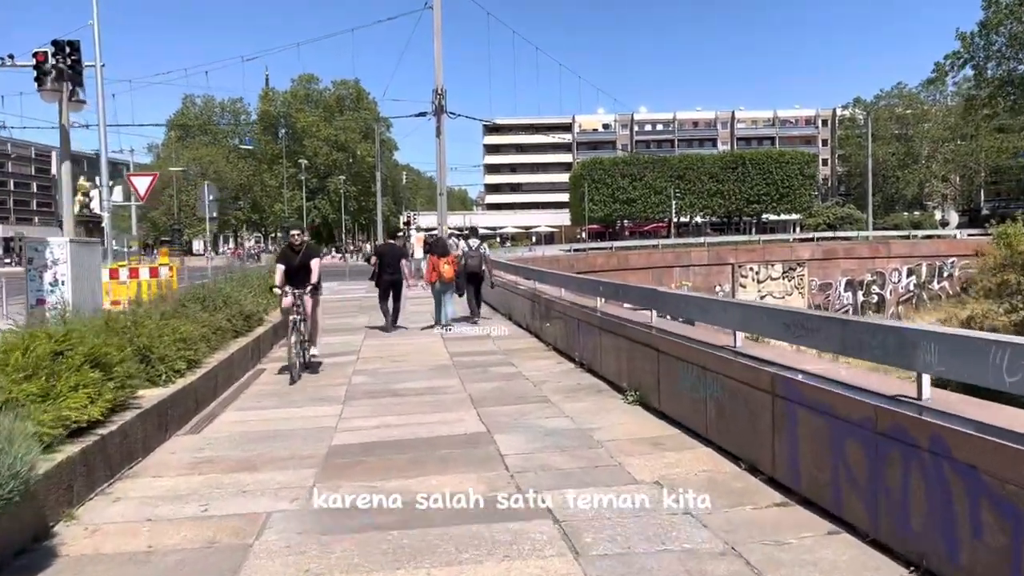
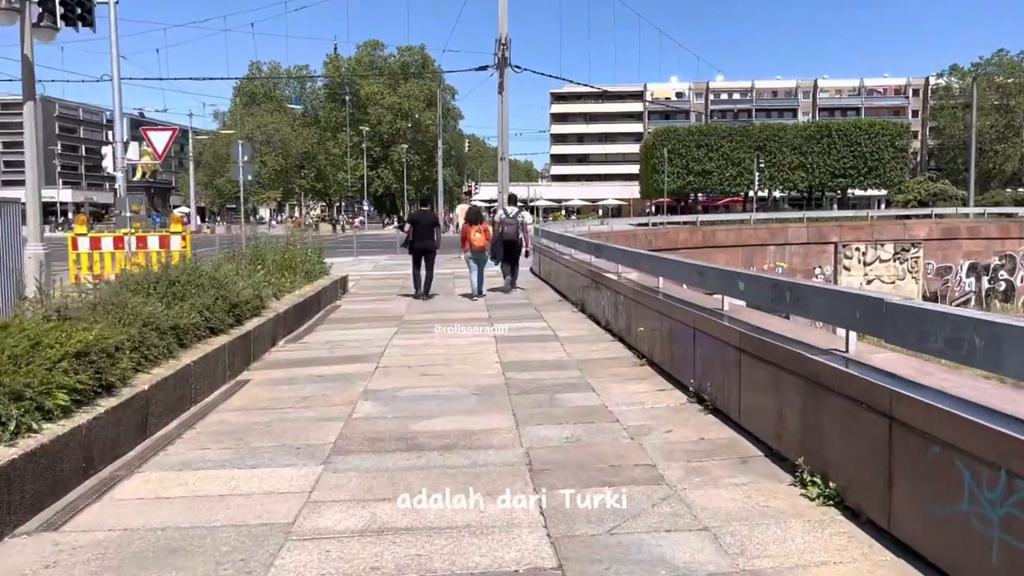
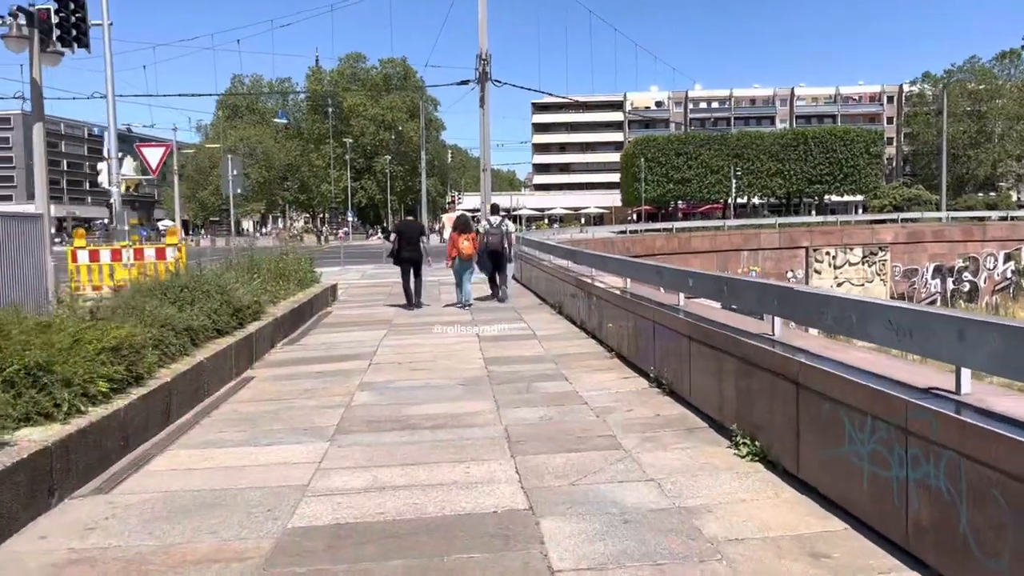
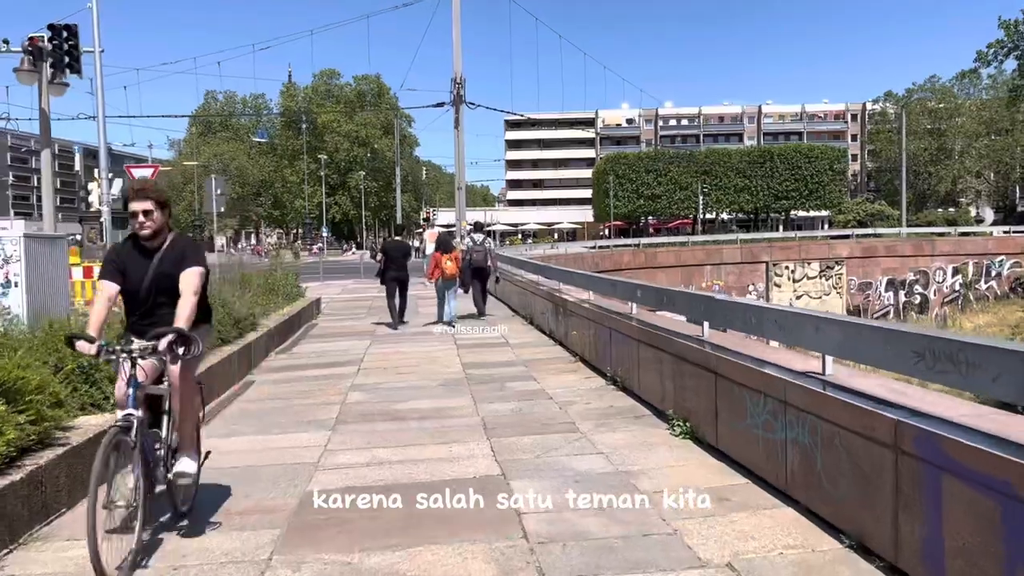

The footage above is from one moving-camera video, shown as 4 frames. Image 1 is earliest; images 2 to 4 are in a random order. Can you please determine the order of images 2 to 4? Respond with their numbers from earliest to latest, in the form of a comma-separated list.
4, 3, 2
